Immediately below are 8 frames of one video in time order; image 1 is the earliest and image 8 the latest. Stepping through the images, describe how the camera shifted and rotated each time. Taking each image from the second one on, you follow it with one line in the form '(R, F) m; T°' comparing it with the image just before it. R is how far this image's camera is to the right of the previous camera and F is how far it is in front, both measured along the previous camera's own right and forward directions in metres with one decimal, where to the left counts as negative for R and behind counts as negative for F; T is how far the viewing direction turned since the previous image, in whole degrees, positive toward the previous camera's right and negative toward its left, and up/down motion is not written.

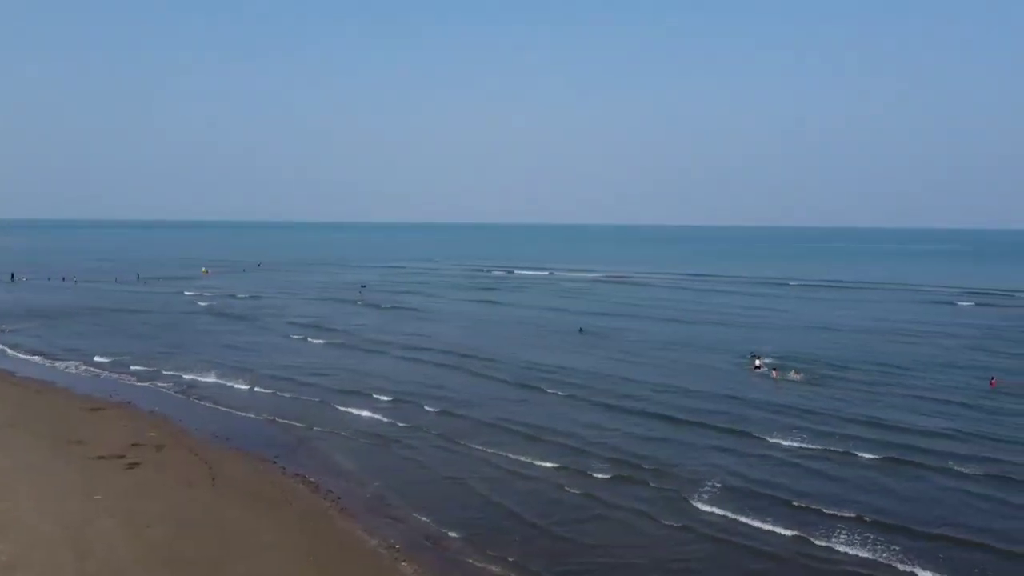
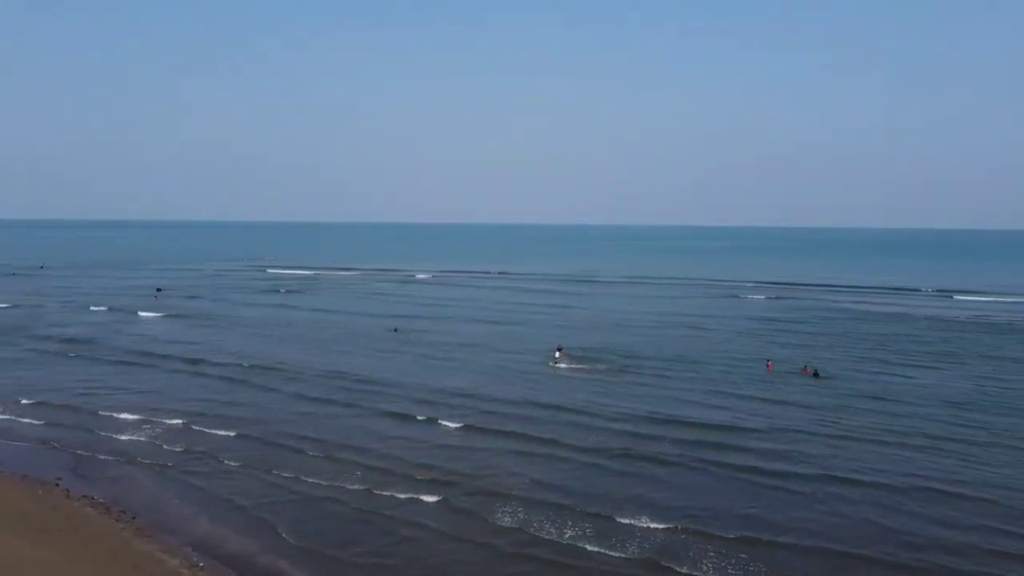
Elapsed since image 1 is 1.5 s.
(+2.3, +0.9) m; +9°
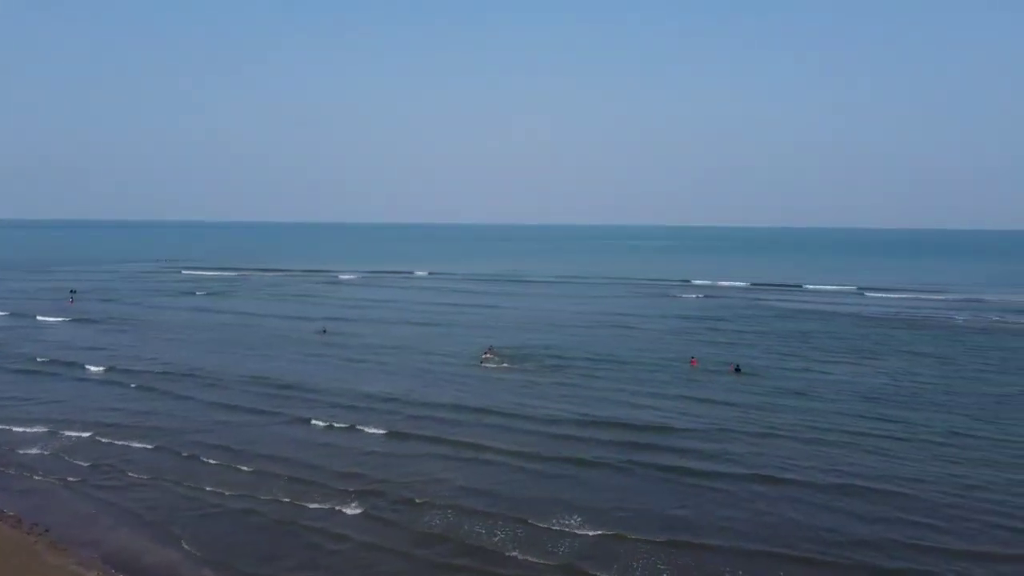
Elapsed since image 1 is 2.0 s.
(-1.8, -3.4) m; -10°
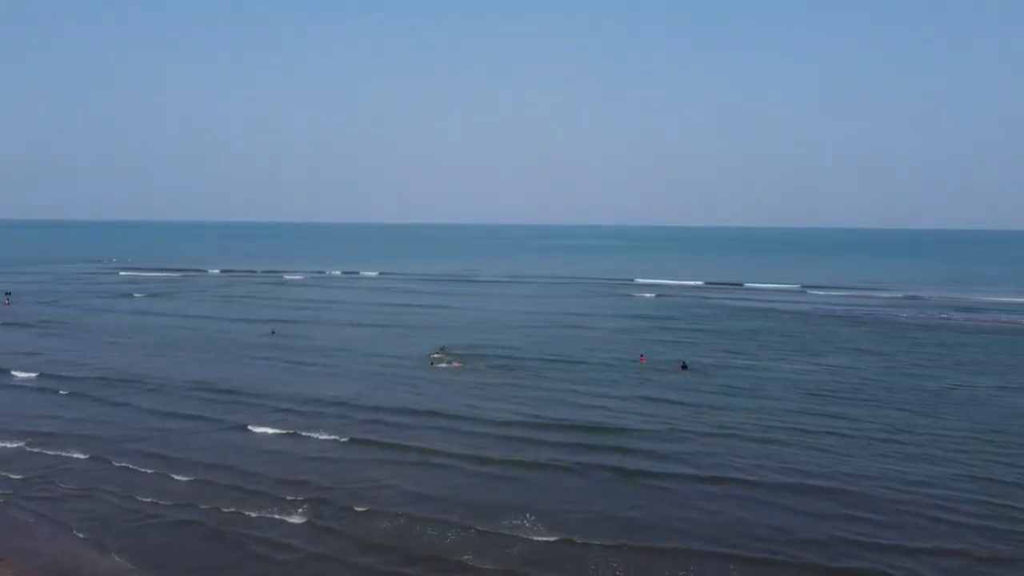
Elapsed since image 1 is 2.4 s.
(+1.0, +0.9) m; -13°
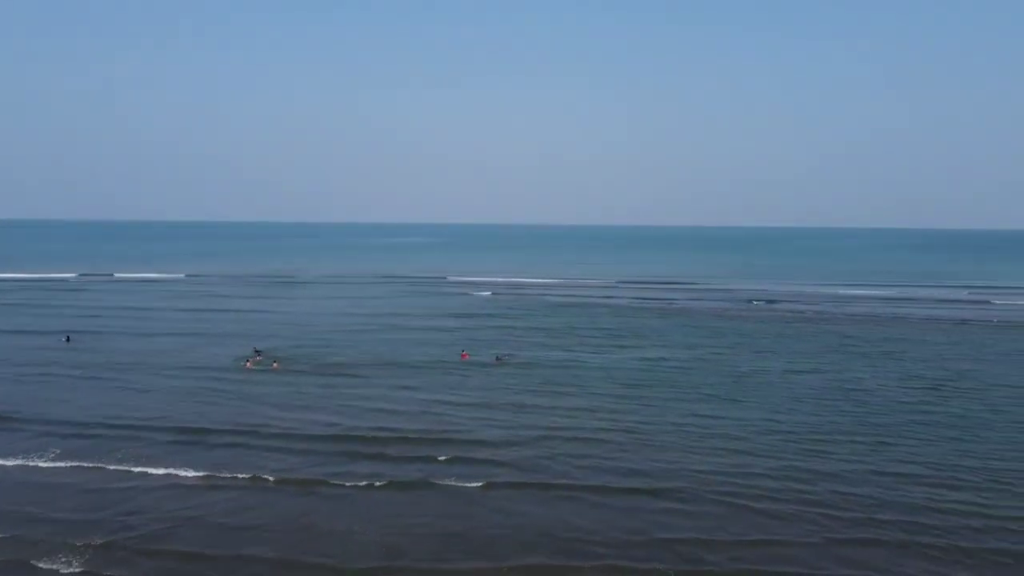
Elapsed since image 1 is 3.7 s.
(+0.7, +1.1) m; +12°
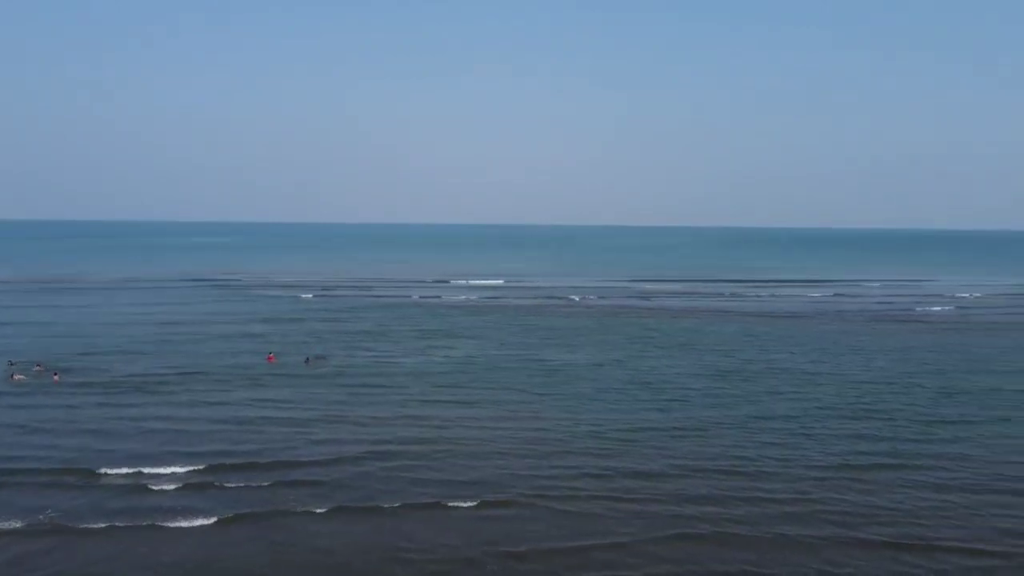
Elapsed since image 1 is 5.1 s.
(+0.8, +0.9) m; +12°
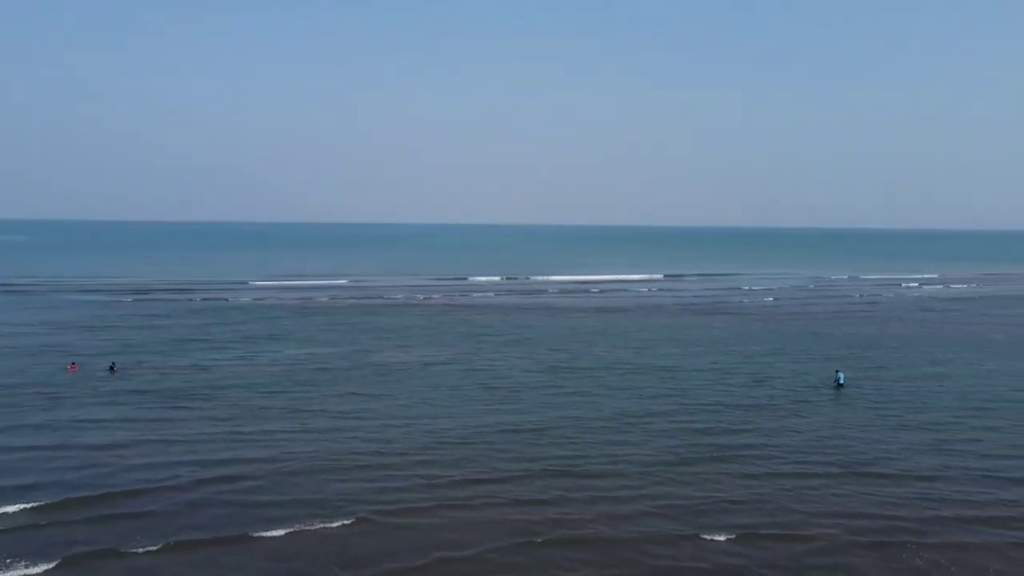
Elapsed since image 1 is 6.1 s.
(+0.2, +0.7) m; +12°
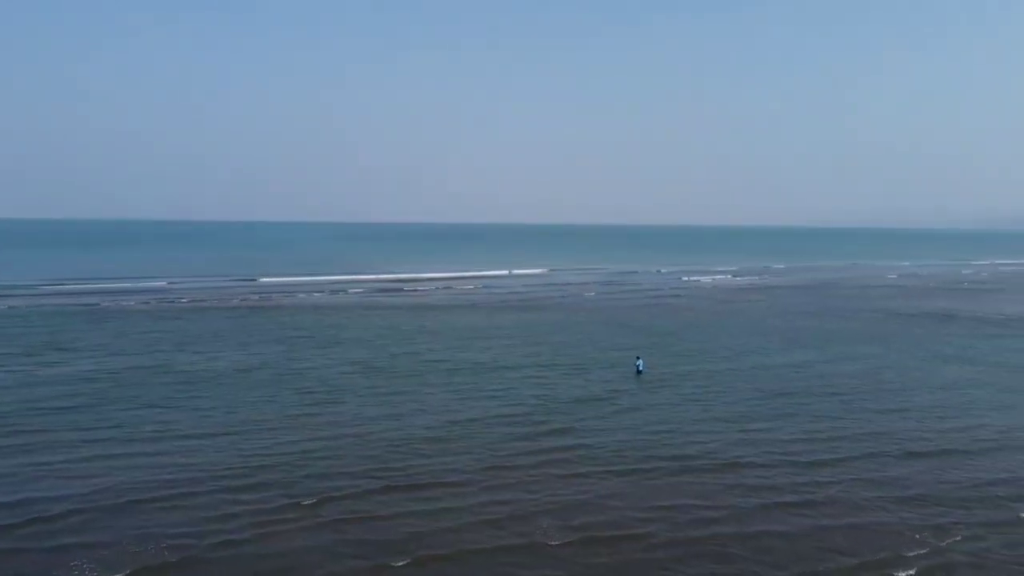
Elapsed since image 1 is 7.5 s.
(-0.5, +0.7) m; +13°
